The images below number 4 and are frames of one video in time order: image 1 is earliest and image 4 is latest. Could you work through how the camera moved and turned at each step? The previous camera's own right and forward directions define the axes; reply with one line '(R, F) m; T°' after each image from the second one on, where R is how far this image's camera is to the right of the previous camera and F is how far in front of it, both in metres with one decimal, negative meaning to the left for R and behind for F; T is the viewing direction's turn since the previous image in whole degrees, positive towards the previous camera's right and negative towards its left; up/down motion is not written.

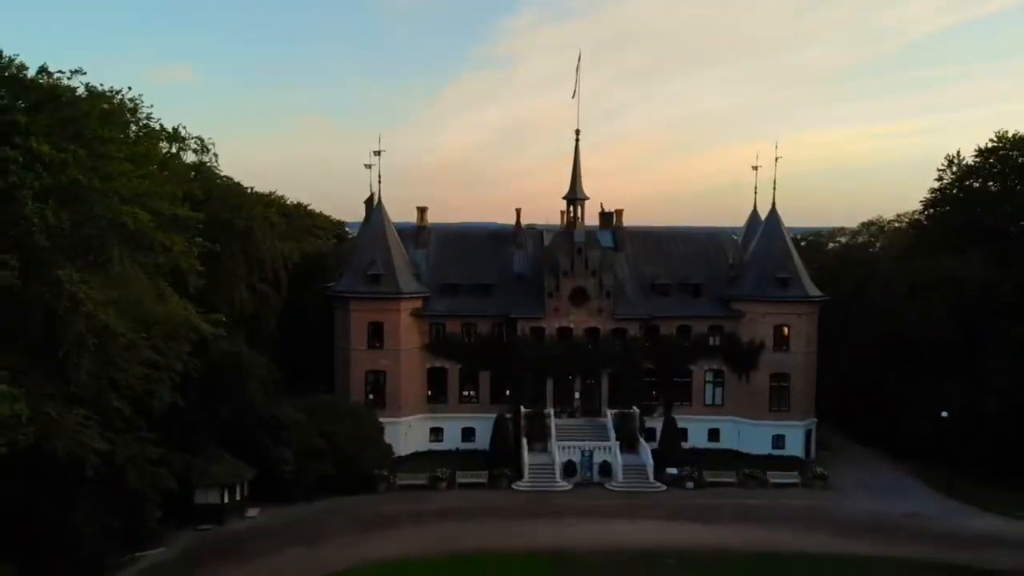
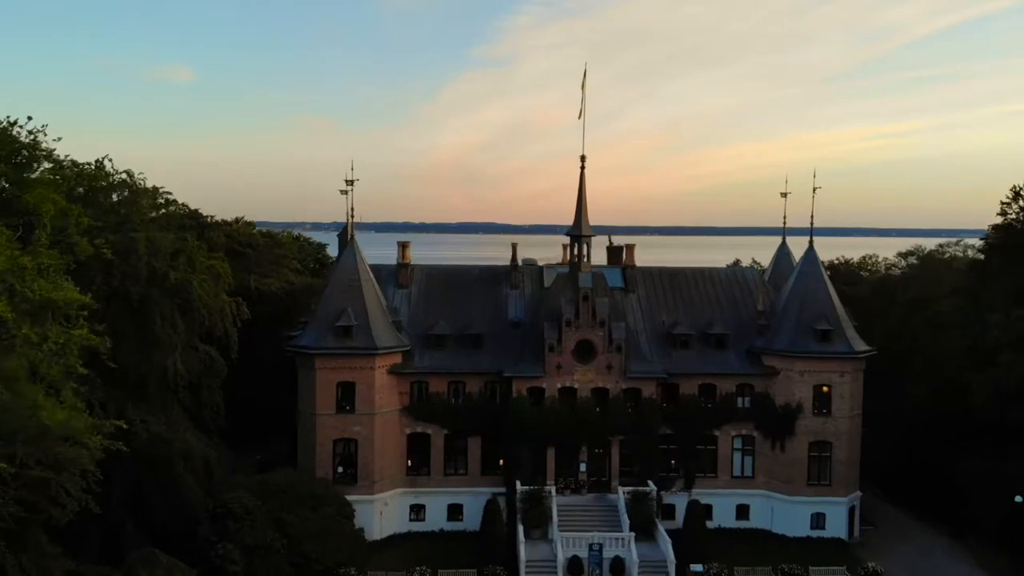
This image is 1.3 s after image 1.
(+0.1, +6.5) m; 0°
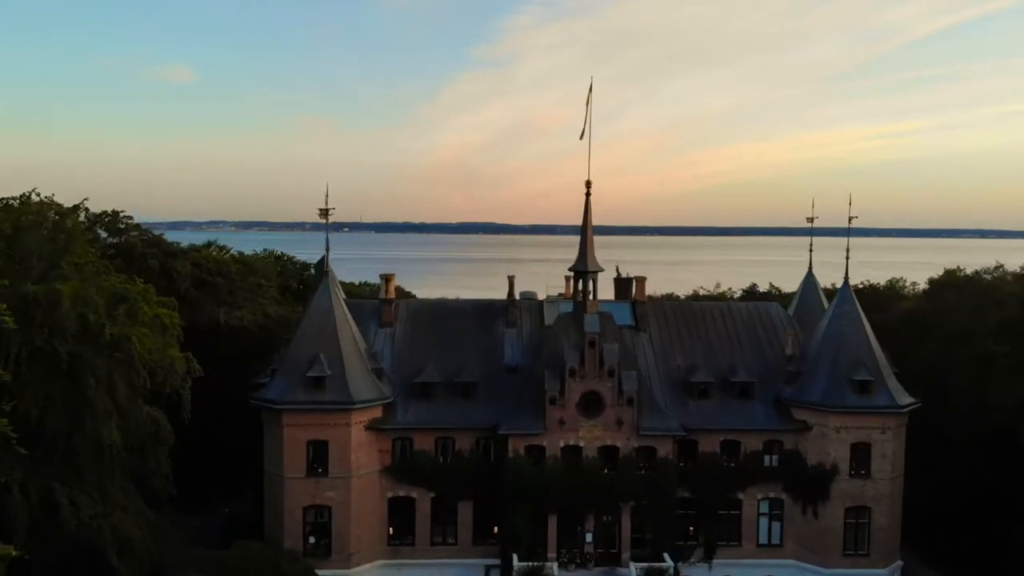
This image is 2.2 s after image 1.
(+0.1, +4.6) m; 0°
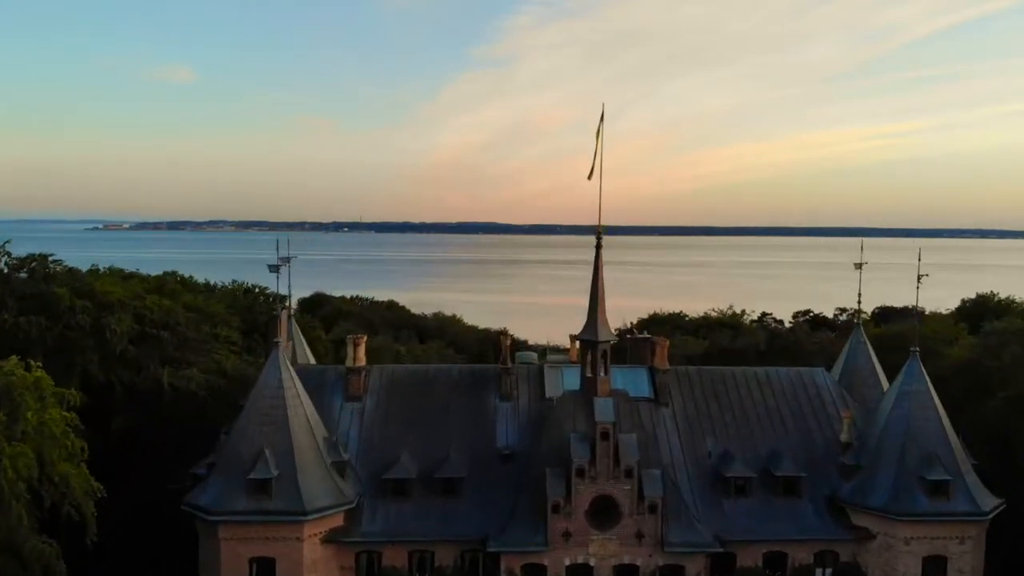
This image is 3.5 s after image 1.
(+0.1, +6.5) m; 0°
